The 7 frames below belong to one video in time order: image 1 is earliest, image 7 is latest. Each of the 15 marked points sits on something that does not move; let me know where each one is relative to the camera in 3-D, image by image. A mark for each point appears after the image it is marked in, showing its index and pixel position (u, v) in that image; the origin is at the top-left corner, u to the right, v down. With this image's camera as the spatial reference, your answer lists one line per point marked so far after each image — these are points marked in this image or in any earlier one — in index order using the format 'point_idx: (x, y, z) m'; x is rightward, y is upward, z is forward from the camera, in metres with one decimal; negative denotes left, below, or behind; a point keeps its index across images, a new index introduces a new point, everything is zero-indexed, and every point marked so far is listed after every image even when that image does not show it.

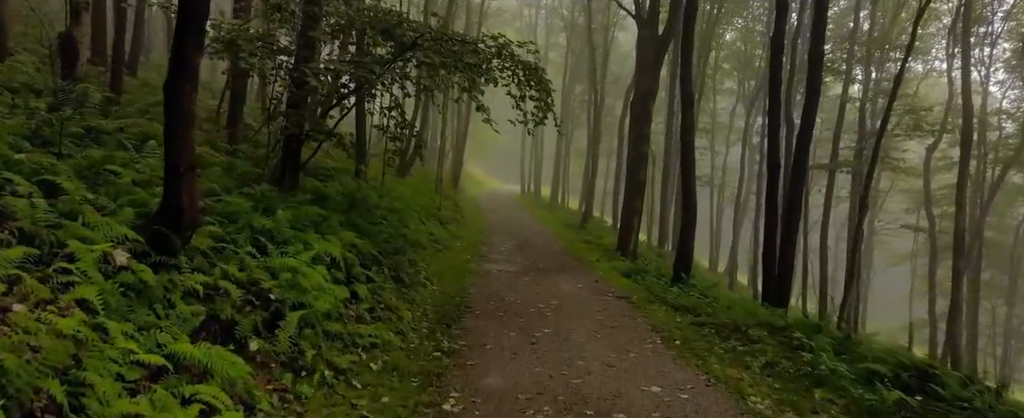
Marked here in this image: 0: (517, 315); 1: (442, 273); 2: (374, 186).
0: (+0.1, -1.7, +12.0) m
1: (-1.4, -1.3, +15.5) m
2: (-3.3, +0.5, +17.8) m
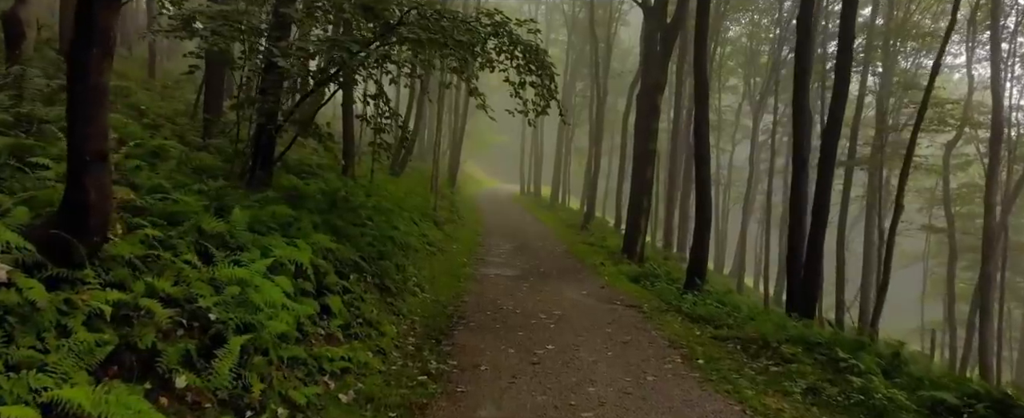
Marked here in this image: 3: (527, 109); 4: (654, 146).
0: (+0.1, -1.7, +10.7) m
1: (-1.5, -1.3, +14.1) m
2: (-3.3, +0.5, +16.5) m
3: (+0.2, +1.5, +11.1) m
4: (+3.6, +1.6, +19.4) m
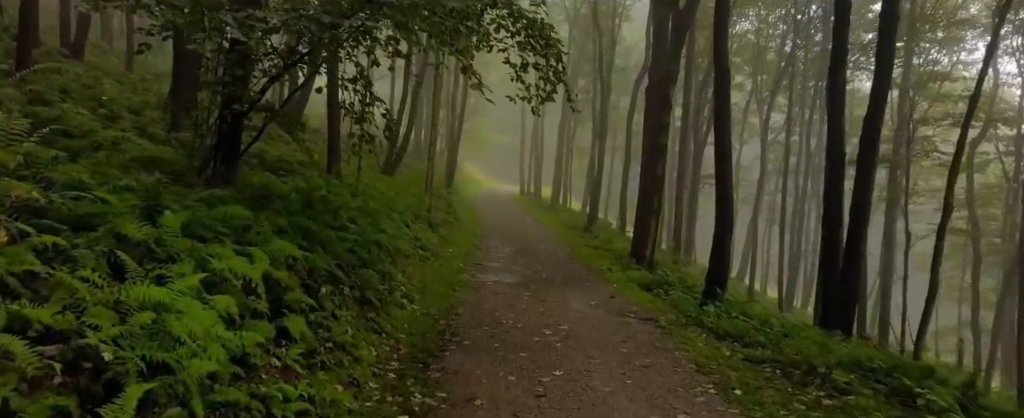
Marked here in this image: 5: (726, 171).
0: (+0.1, -1.7, +9.3) m
1: (-1.5, -1.3, +12.7) m
2: (-3.3, +0.5, +15.0) m
3: (+0.2, +1.4, +9.6) m
4: (+3.6, +1.6, +18.0) m
5: (+3.7, +0.6, +13.0) m
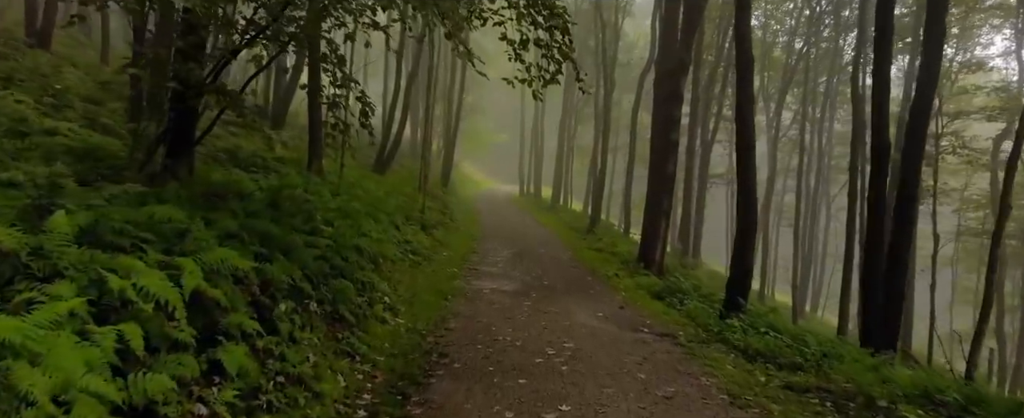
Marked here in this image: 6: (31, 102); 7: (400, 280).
0: (0.0, -1.7, +7.9) m
1: (-1.5, -1.3, +11.3) m
2: (-3.4, +0.5, +13.7) m
3: (+0.2, +1.4, +8.2) m
4: (+3.6, +1.6, +16.6) m
5: (+3.7, +0.6, +11.6) m
6: (-6.6, +1.5, +10.3) m
7: (-1.8, -1.1, +11.8) m
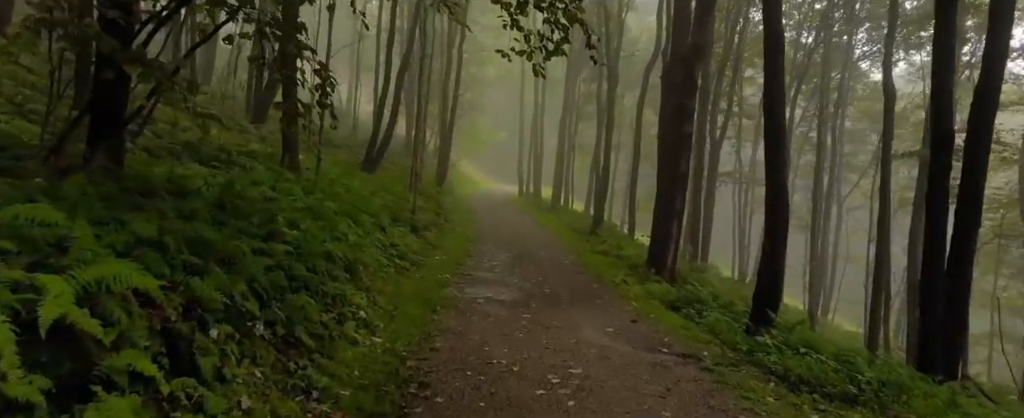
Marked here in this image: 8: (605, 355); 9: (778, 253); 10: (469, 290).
0: (0.0, -1.7, +6.4) m
1: (-1.5, -1.3, +9.8) m
2: (-3.4, +0.5, +12.2) m
3: (+0.1, +1.4, +6.8) m
4: (+3.6, +1.6, +15.1) m
5: (+3.6, +0.6, +10.1) m
6: (-6.6, +1.5, +8.8) m
7: (-1.8, -1.1, +10.3) m
8: (+1.0, -1.6, +8.4) m
9: (+3.6, -0.6, +10.3) m
10: (-0.7, -1.4, +12.8) m
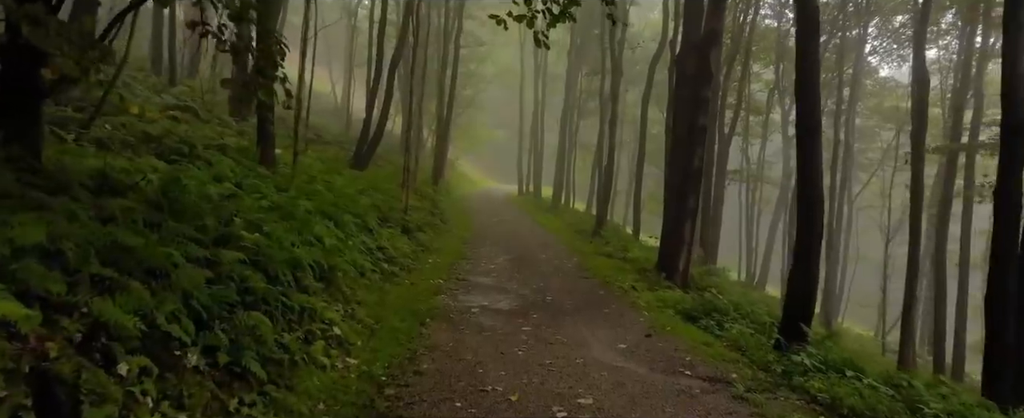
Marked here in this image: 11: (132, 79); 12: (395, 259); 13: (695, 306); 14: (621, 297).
0: (0.0, -1.7, +5.2) m
1: (-1.5, -1.3, +8.6) m
2: (-3.4, +0.5, +10.9) m
3: (+0.1, +1.5, +5.5) m
4: (+3.5, +1.6, +13.9) m
5: (+3.6, +0.6, +8.9) m
6: (-6.7, +1.5, +7.6) m
7: (-1.8, -1.1, +9.1) m
8: (+1.0, -1.6, +7.2) m
9: (+3.6, -0.6, +9.0) m
10: (-0.7, -1.4, +11.6) m
11: (-8.7, +3.0, +17.3) m
12: (-1.9, -0.9, +12.5) m
13: (+2.7, -1.4, +11.1) m
14: (+1.8, -1.5, +12.5) m
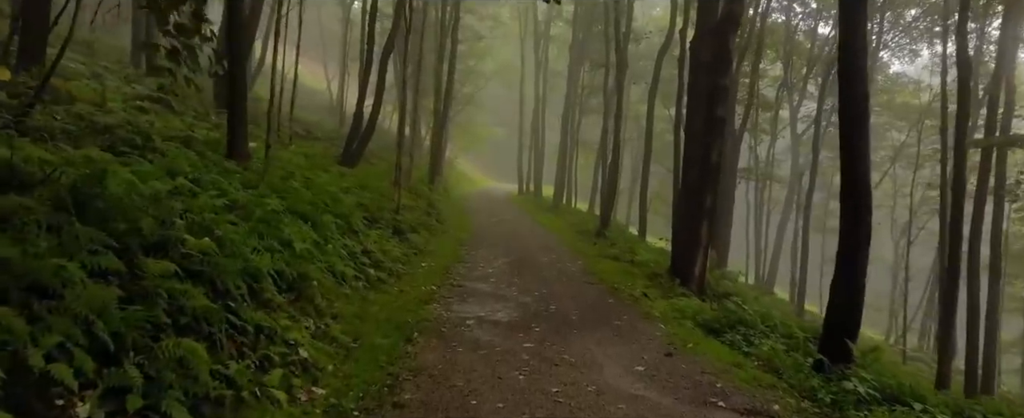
0: (0.0, -1.7, +3.9) m
1: (-1.6, -1.3, +7.3) m
2: (-3.4, +0.5, +9.7) m
3: (+0.1, +1.5, +4.3) m
4: (+3.5, +1.6, +12.7) m
5: (+3.6, +0.6, +7.7) m
6: (-6.7, +1.5, +6.3) m
7: (-1.8, -1.1, +7.8) m
8: (+1.0, -1.6, +6.0) m
9: (+3.6, -0.6, +7.8) m
10: (-0.8, -1.4, +10.4) m
11: (-8.7, +3.0, +16.1) m
12: (-1.9, -0.9, +11.3) m
13: (+2.7, -1.4, +9.9) m
14: (+1.8, -1.5, +11.3) m
